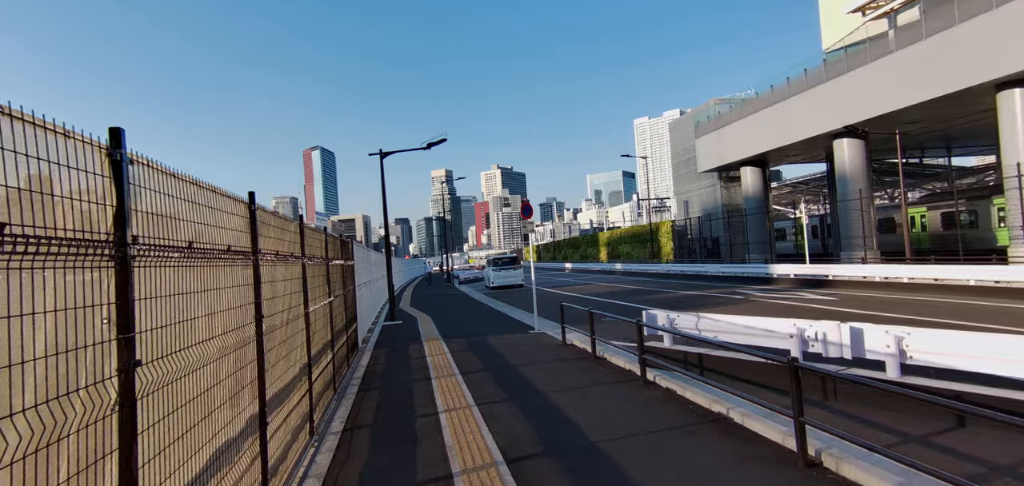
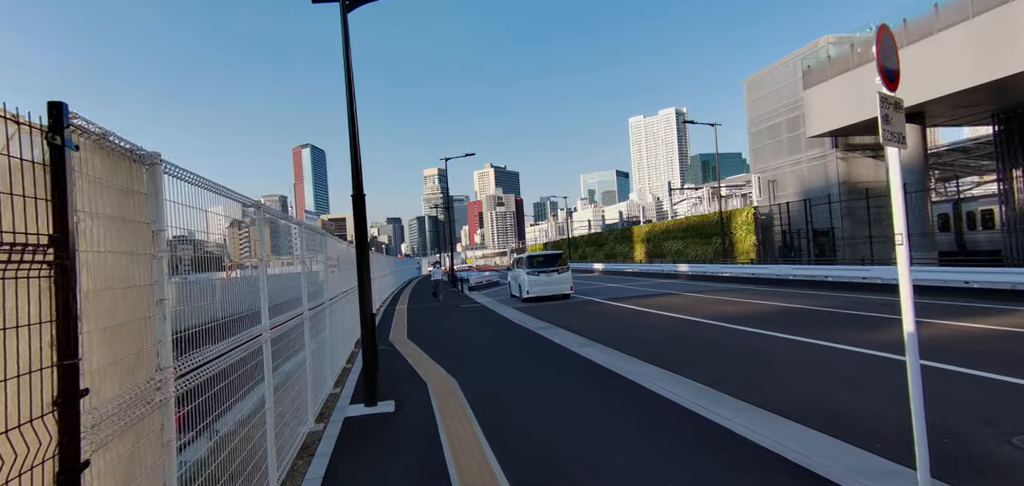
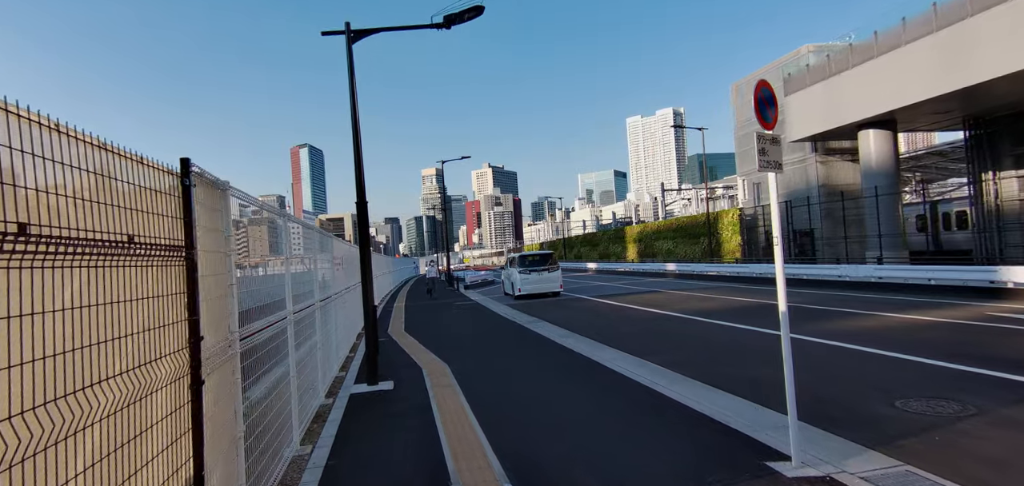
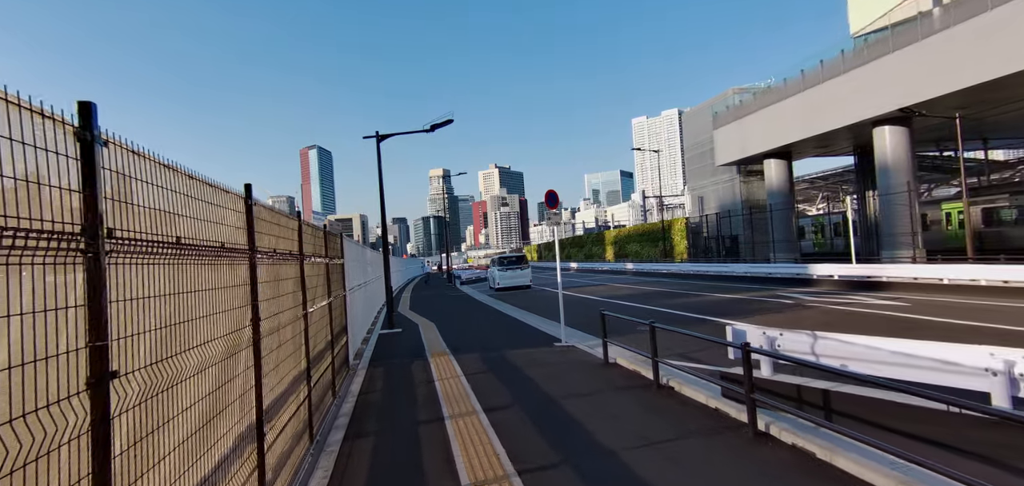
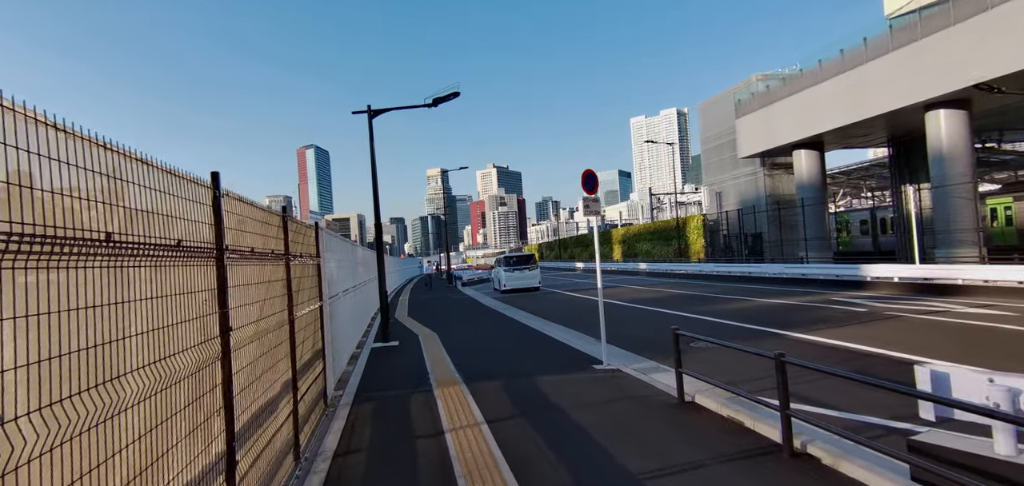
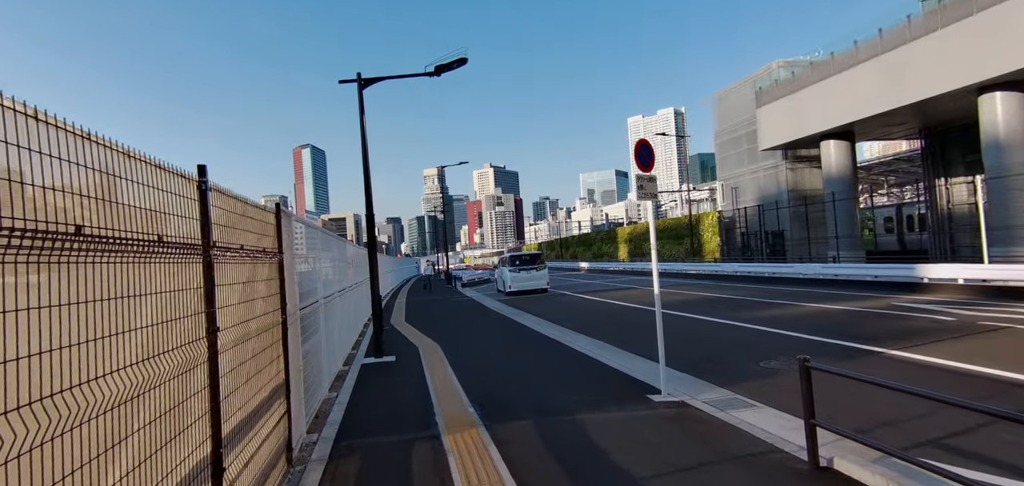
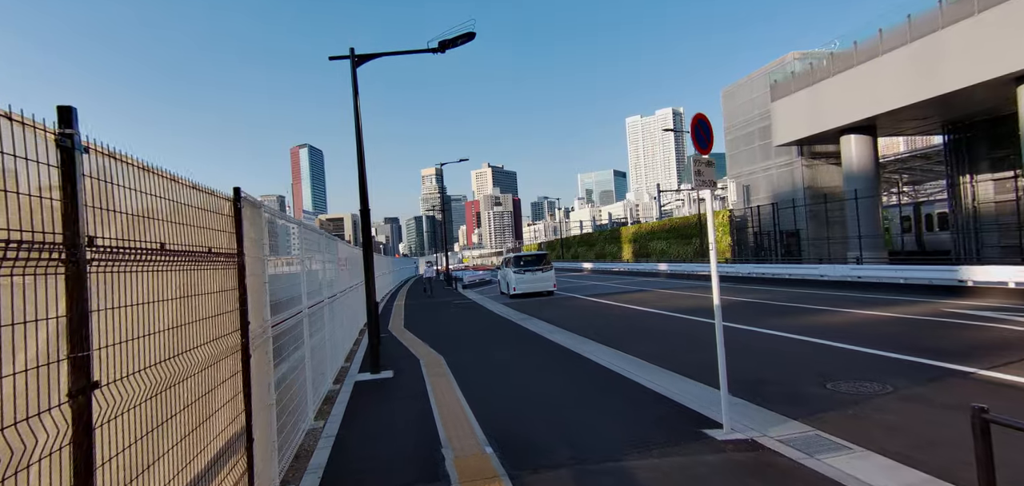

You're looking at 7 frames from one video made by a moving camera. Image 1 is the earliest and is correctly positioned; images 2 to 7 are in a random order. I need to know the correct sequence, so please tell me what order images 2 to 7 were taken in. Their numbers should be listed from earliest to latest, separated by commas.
4, 5, 6, 7, 3, 2
